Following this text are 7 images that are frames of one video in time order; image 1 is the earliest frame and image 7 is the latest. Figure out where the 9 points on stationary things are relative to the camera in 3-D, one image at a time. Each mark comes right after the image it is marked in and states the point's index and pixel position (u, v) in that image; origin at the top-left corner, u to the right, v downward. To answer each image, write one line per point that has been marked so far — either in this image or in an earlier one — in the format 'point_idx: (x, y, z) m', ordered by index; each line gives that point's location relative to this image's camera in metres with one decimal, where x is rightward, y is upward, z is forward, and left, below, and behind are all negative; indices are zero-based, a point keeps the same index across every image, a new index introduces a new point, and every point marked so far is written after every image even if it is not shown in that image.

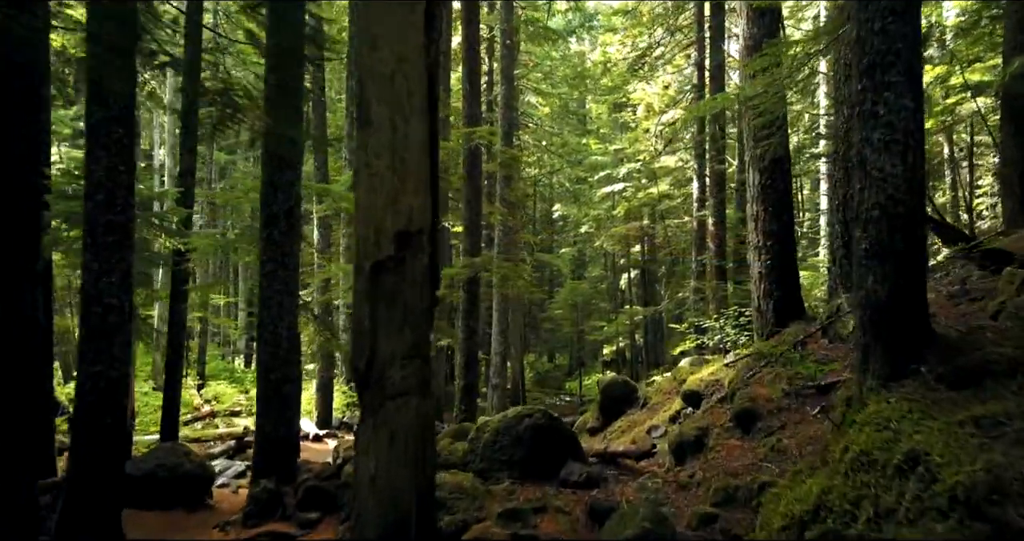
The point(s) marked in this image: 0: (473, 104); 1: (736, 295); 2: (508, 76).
0: (-0.7, +3.1, +12.3) m
1: (+5.7, -0.6, +16.7) m
2: (-0.1, +5.8, +19.6) m
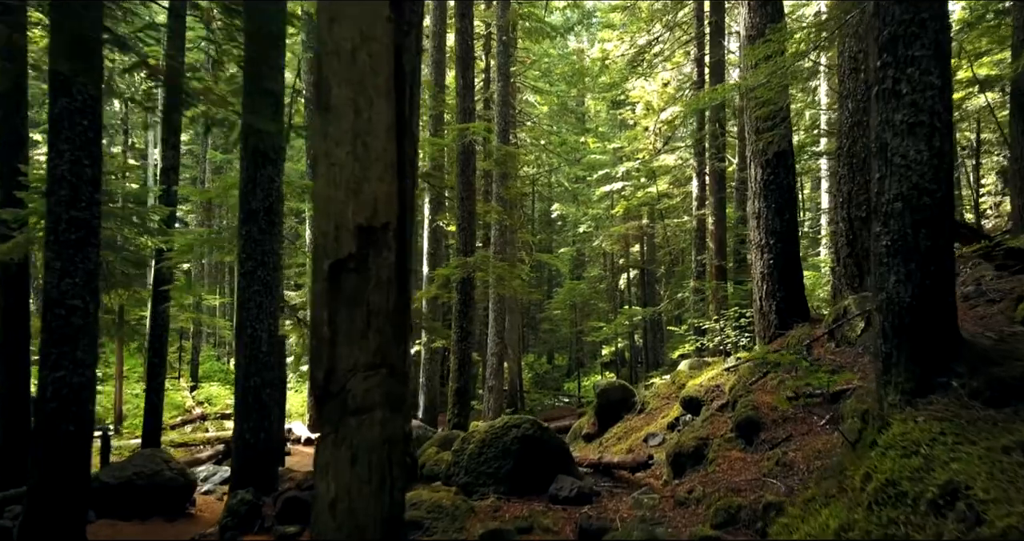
0: (-0.8, +3.1, +12.0) m
1: (+5.6, -0.6, +16.4) m
2: (-0.2, +5.8, +19.3) m
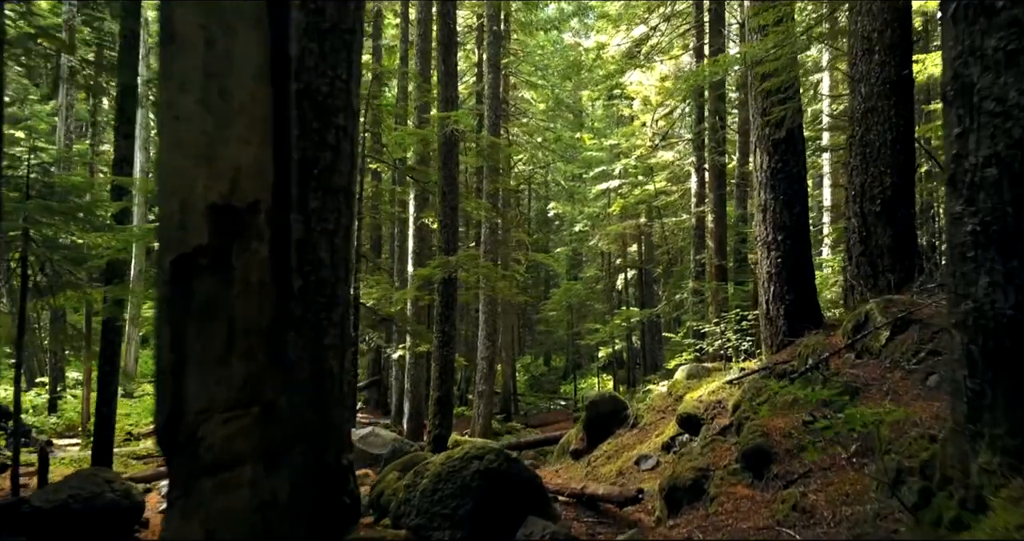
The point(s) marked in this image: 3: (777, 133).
0: (-1.1, +3.1, +11.2) m
1: (+5.4, -0.6, +15.6) m
2: (-0.5, +5.8, +18.5) m
3: (+2.9, +1.5, +7.2) m
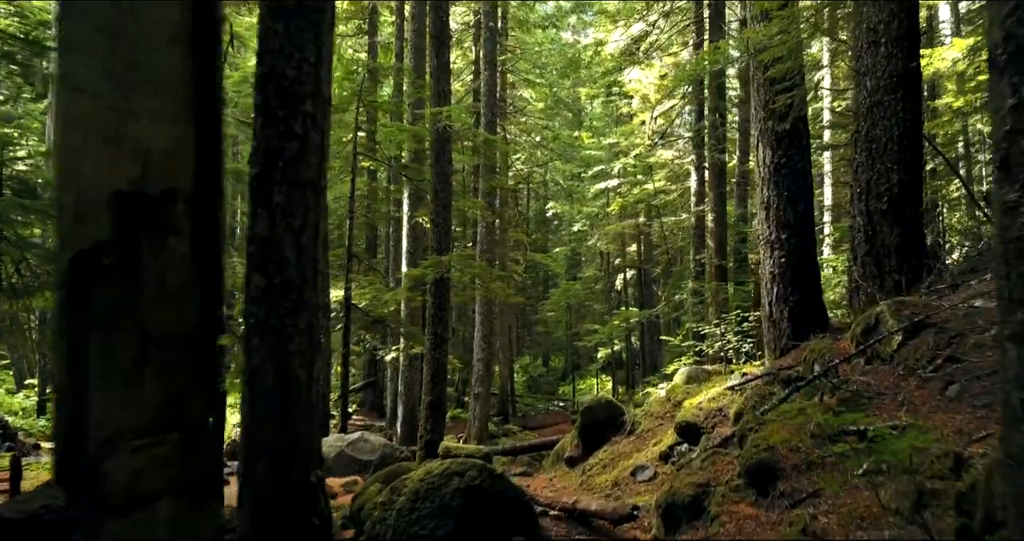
0: (-1.2, +3.1, +10.9) m
1: (+5.3, -0.6, +15.3) m
2: (-0.6, +5.8, +18.2) m
3: (+2.8, +1.5, +6.9) m
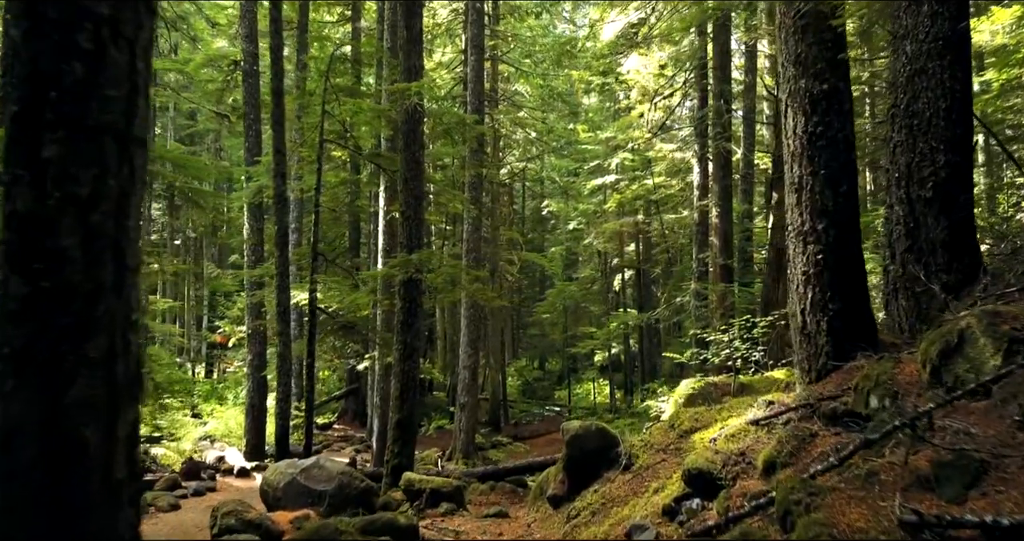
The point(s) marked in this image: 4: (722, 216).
0: (-1.4, +3.1, +9.6) m
1: (+5.0, -0.6, +14.0) m
2: (-0.9, +5.8, +16.9) m
3: (+2.5, +1.5, +5.6) m
4: (+4.7, +1.2, +14.6) m
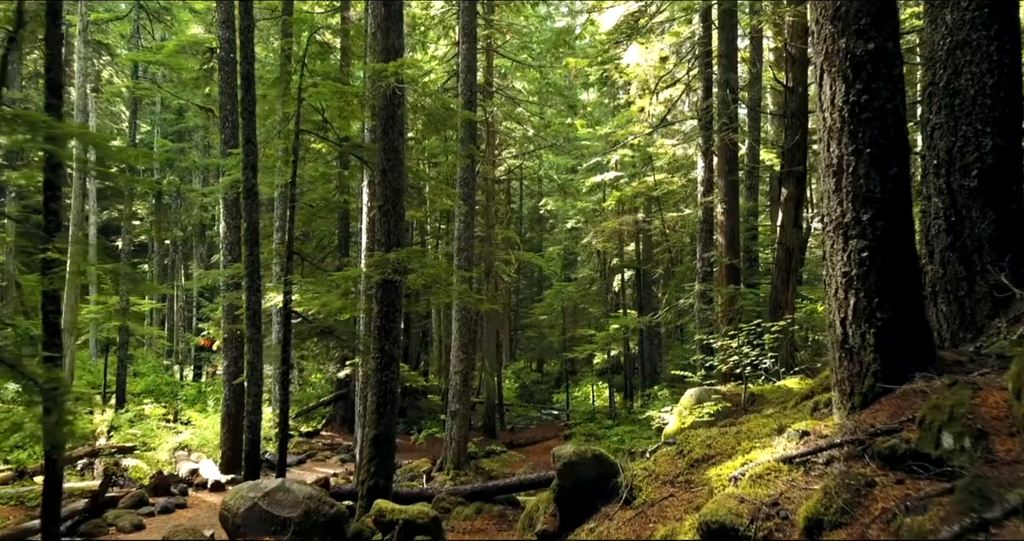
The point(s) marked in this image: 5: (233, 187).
0: (-1.6, +3.1, +8.8) m
1: (+4.8, -0.6, +13.2) m
2: (-1.0, +5.8, +16.1) m
3: (+2.4, +1.5, +4.7) m
4: (+4.5, +1.2, +13.8) m
5: (-5.0, +1.5, +11.8) m
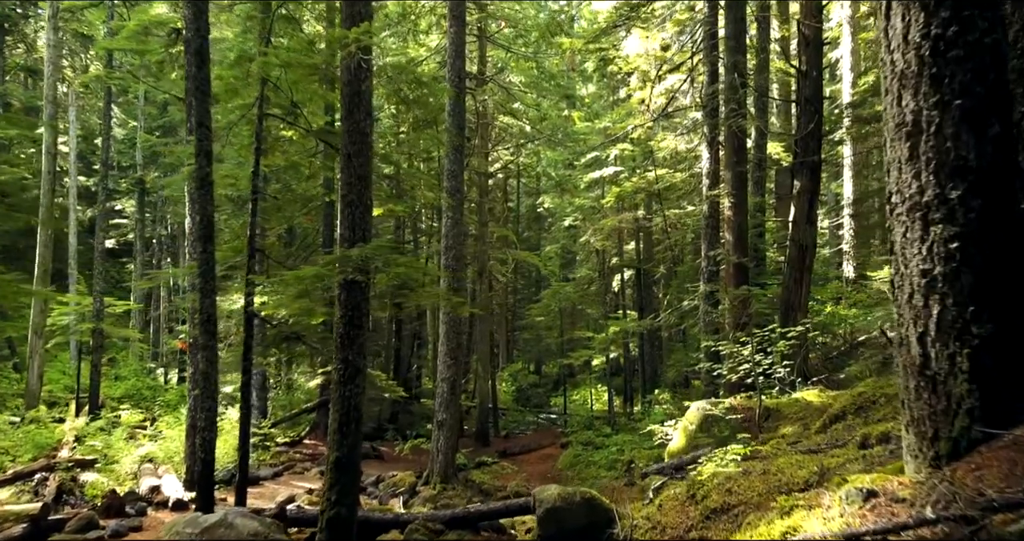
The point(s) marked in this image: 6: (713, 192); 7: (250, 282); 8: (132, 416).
0: (-1.8, +3.1, +7.7) m
1: (+4.6, -0.6, +12.1) m
2: (-1.2, +5.8, +15.0) m
3: (+2.2, +1.5, +3.7) m
4: (+4.3, +1.2, +12.7) m
5: (-5.2, +1.5, +10.7) m
6: (+4.2, +1.6, +13.8) m
7: (-3.7, -0.2, +9.4) m
8: (-10.9, -4.2, +18.8) m
